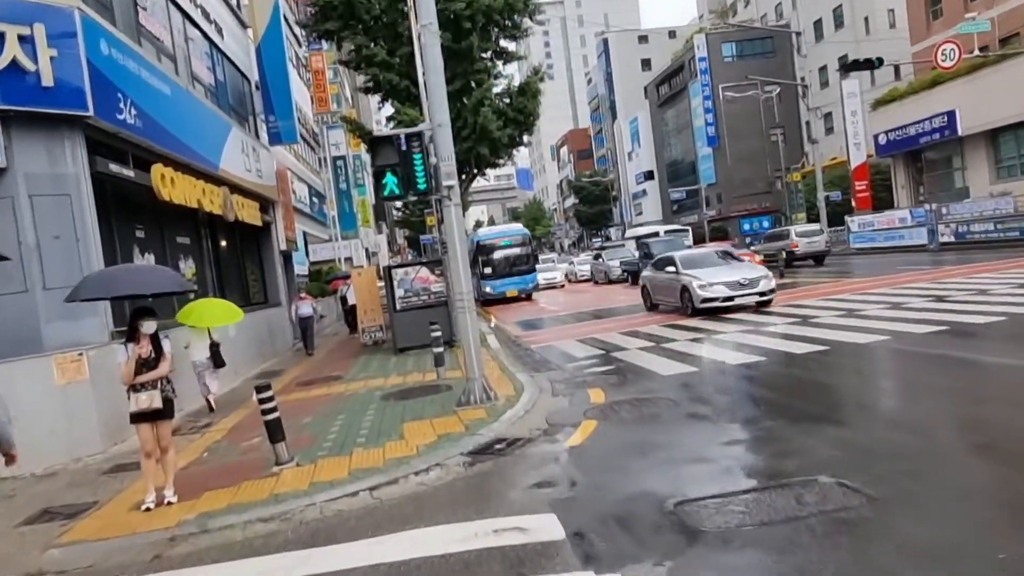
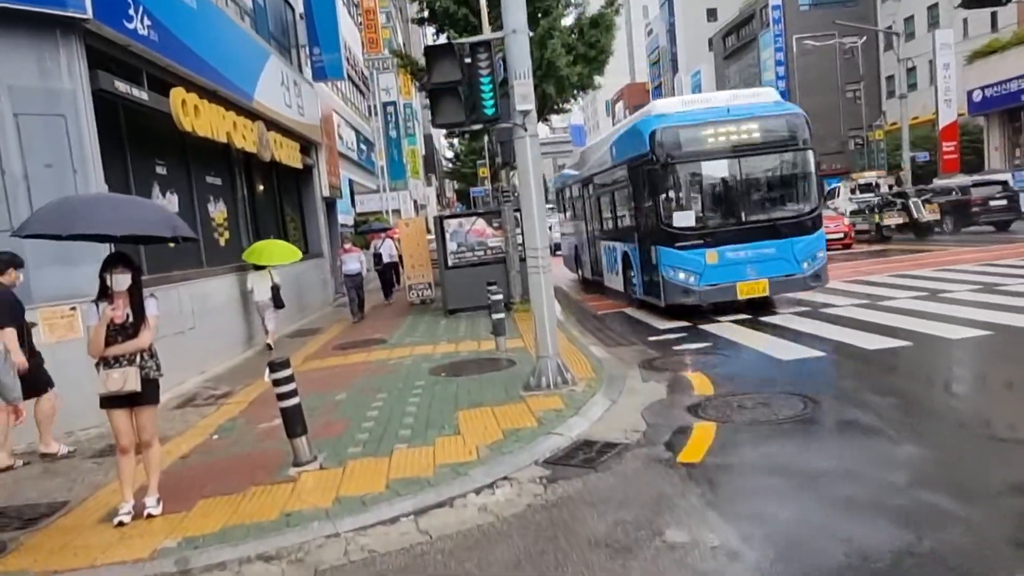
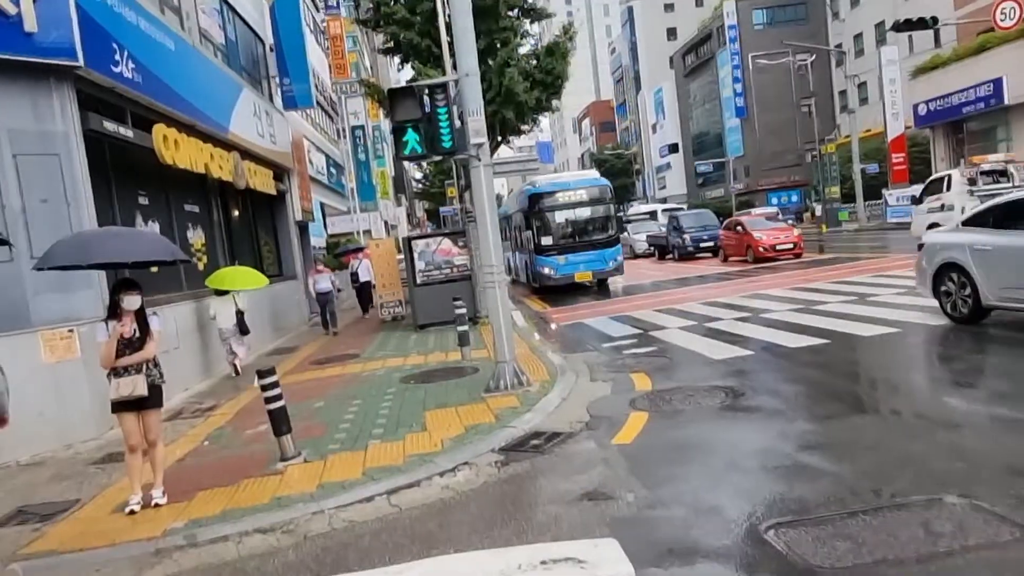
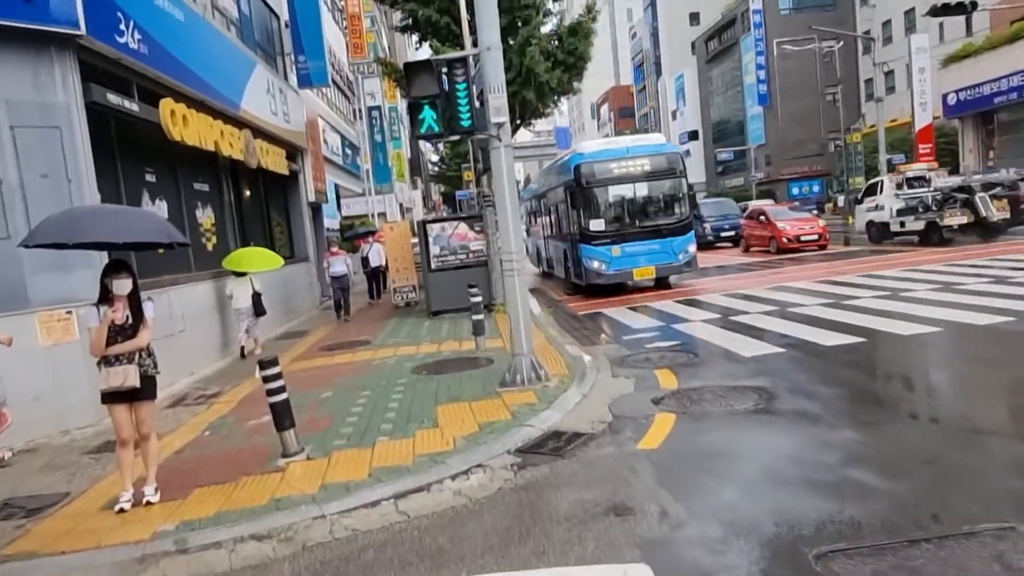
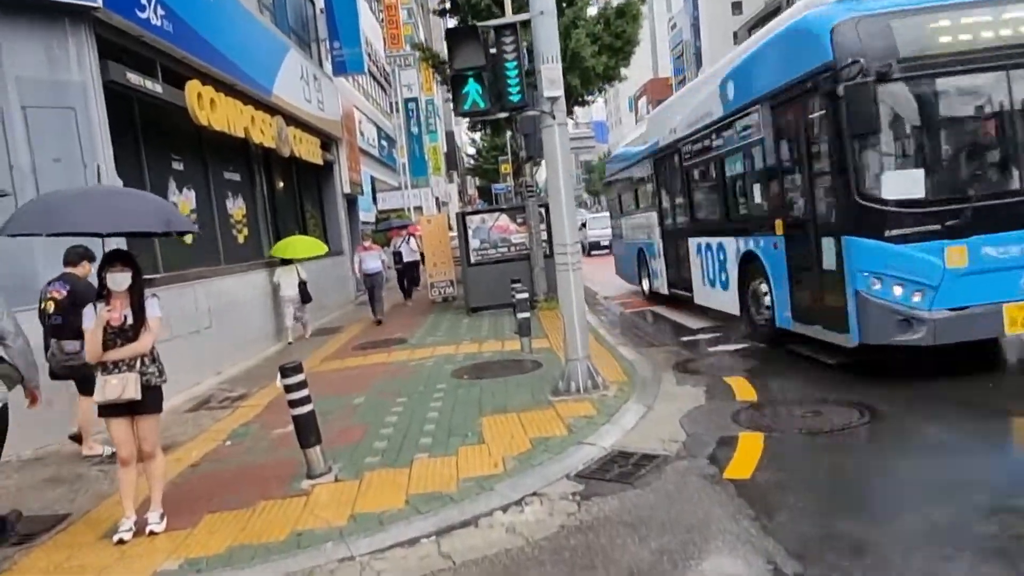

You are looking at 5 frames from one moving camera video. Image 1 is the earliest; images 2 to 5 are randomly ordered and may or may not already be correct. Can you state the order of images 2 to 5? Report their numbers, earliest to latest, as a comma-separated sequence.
3, 4, 2, 5
